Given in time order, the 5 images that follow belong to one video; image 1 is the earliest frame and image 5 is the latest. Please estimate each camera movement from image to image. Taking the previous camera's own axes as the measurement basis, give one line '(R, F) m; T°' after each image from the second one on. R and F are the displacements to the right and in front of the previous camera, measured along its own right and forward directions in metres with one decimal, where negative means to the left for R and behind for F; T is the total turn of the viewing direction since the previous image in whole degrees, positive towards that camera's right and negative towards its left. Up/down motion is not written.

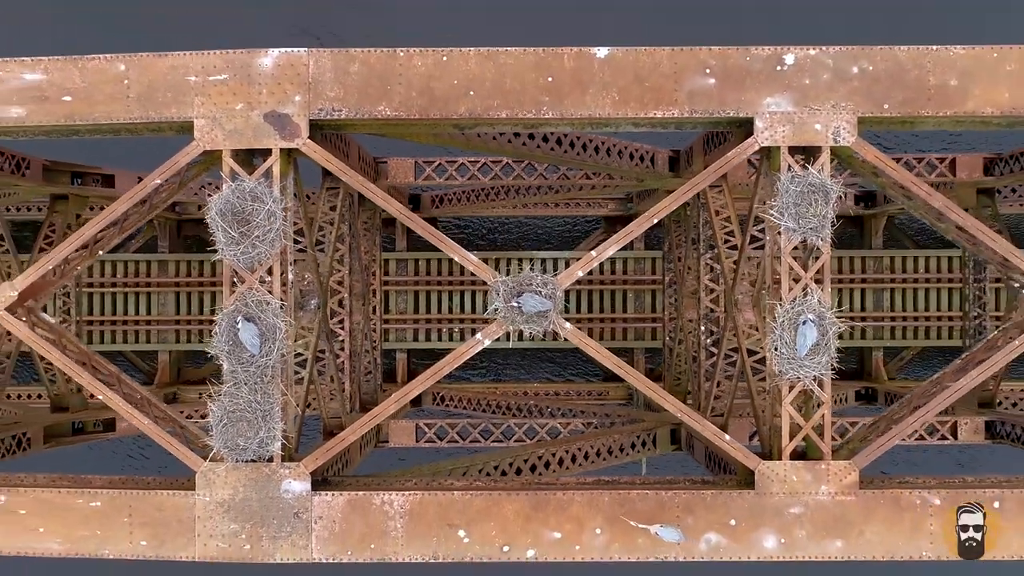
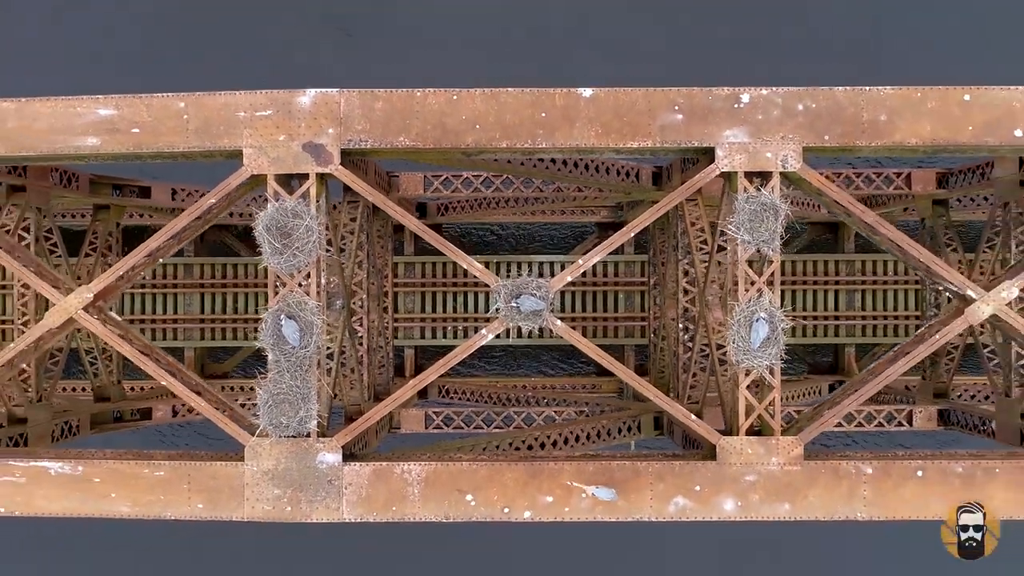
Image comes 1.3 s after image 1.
(0.0, -1.0) m; 0°
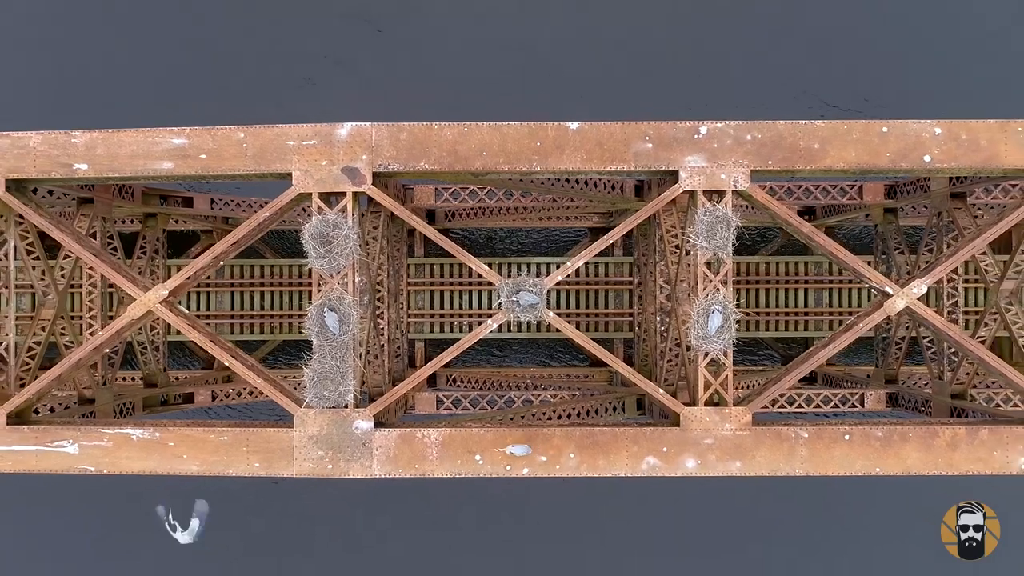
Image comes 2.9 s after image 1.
(0.0, -1.4) m; 0°
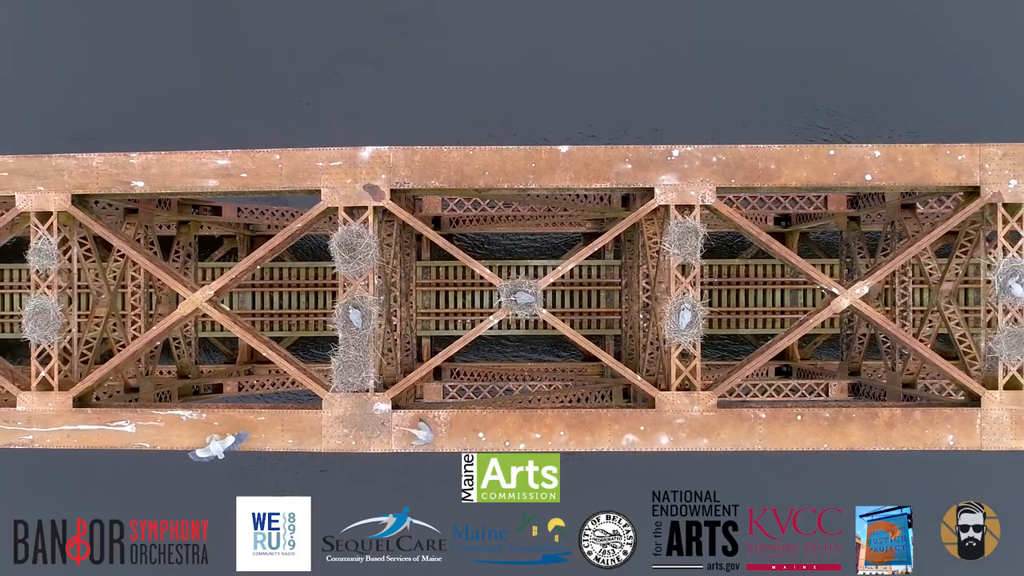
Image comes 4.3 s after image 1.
(0.0, -1.2) m; 0°
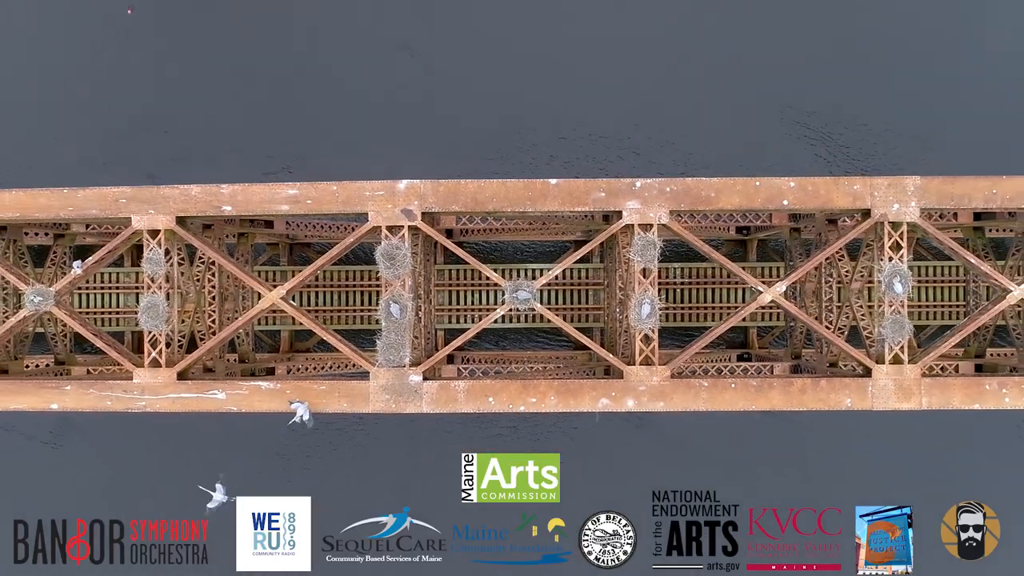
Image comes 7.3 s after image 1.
(-0.1, -2.7) m; 0°
